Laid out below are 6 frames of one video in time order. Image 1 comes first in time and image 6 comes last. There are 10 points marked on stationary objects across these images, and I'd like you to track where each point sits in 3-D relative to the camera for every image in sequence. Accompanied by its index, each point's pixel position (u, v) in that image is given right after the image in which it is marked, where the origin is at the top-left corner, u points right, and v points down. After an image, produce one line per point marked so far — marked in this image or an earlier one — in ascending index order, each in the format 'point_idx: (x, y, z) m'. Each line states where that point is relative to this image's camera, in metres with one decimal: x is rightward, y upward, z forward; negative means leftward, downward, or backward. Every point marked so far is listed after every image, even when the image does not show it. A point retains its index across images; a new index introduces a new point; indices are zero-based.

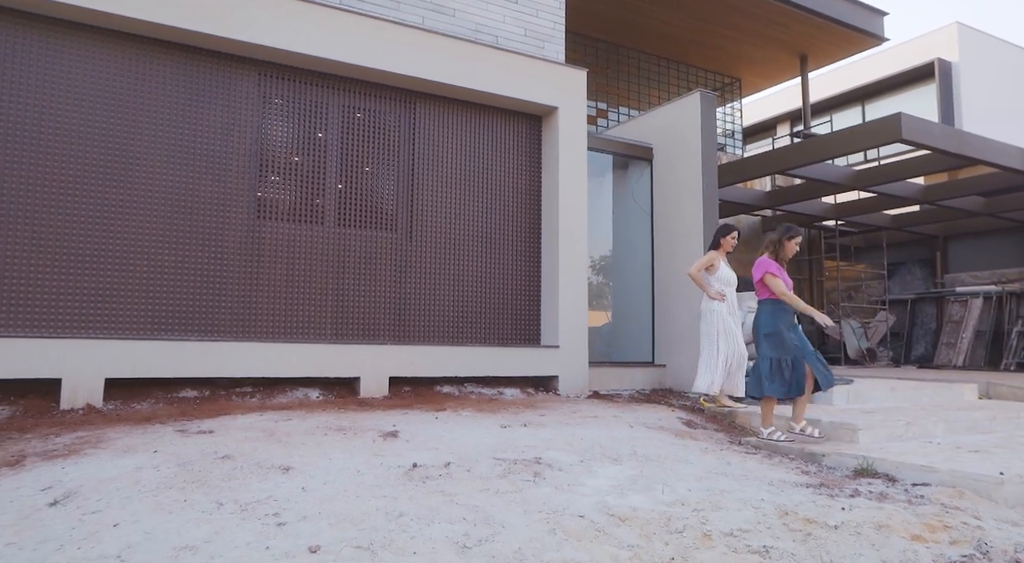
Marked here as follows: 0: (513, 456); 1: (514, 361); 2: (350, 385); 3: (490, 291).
0: (0.0, -1.0, +3.9) m
1: (0.0, -0.8, +6.6) m
2: (-1.4, -0.9, +6.0) m
3: (-0.2, -0.1, +6.9) m
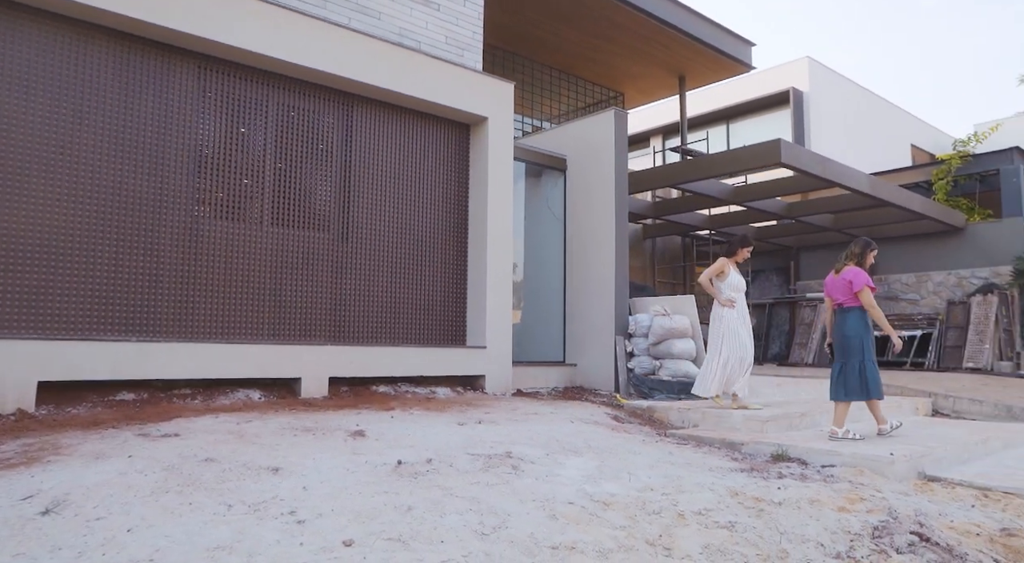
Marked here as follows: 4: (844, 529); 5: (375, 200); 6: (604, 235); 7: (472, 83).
0: (-0.2, -1.0, +4.1) m
1: (-0.7, -0.8, +6.8) m
2: (-1.9, -0.9, +6.0) m
3: (-0.9, -0.1, +7.1) m
4: (+1.5, -1.2, +3.2) m
5: (-1.4, +0.8, +6.8) m
6: (+1.1, +0.5, +8.1) m
7: (-0.4, +2.1, +7.4) m
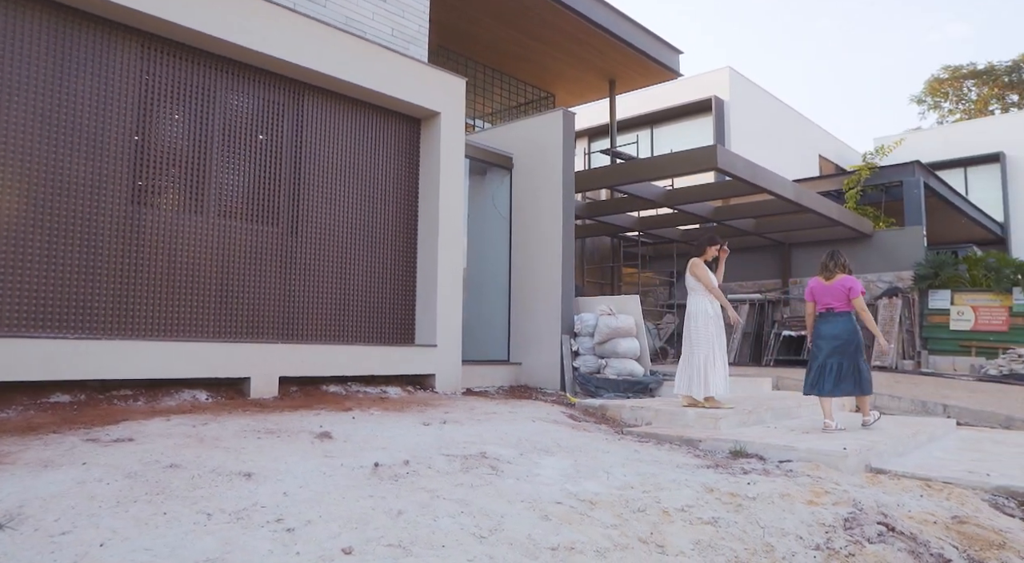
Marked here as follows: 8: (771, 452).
0: (-0.3, -1.0, +4.1) m
1: (-1.1, -0.8, +6.7) m
2: (-2.3, -0.9, +5.7) m
3: (-1.4, -0.1, +6.9) m
4: (+1.5, -1.2, +3.3) m
5: (-1.8, +0.8, +6.6) m
6: (+0.5, +0.6, +8.2) m
7: (-0.9, +2.2, +7.2) m
8: (+1.8, -1.2, +4.6) m
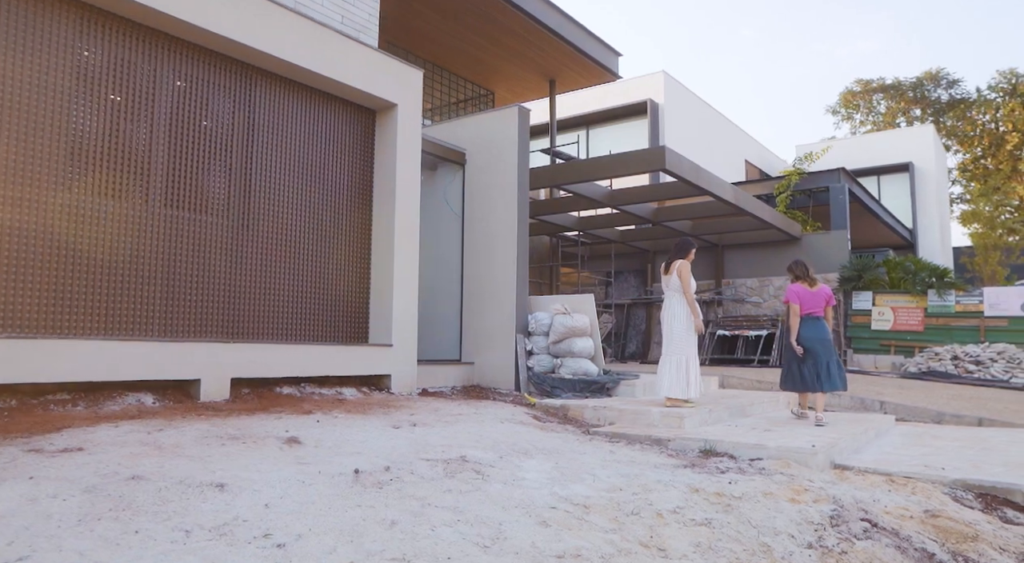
0: (-0.4, -1.0, +3.9) m
1: (-1.5, -0.7, +6.4) m
2: (-2.6, -0.8, +5.3) m
3: (-1.8, -0.1, +6.6) m
4: (+1.5, -1.2, +3.4) m
5: (-2.2, +0.9, +6.3) m
6: (-0.1, +0.6, +8.1) m
7: (-1.3, +2.2, +7.0) m
8: (+1.6, -1.2, +4.7) m
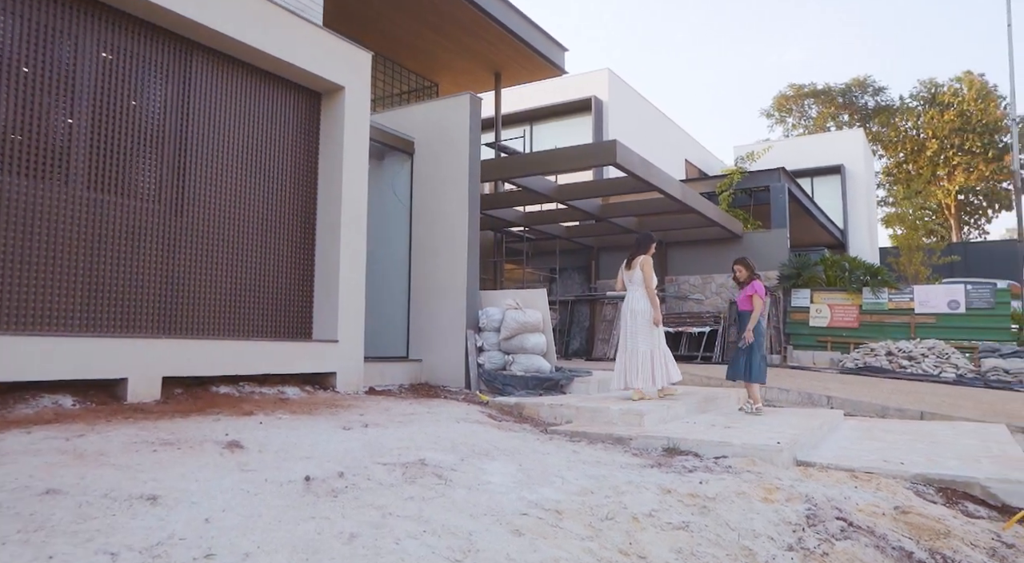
0: (-0.6, -0.9, +3.7) m
1: (-1.9, -0.7, +6.0) m
2: (-2.9, -0.8, +4.8) m
3: (-2.3, 0.0, +6.2) m
4: (+1.3, -1.1, +3.3) m
5: (-2.5, +1.0, +5.8) m
6: (-0.6, +0.6, +7.8) m
7: (-1.8, +2.3, +6.6) m
8: (+1.3, -1.1, +4.6) m
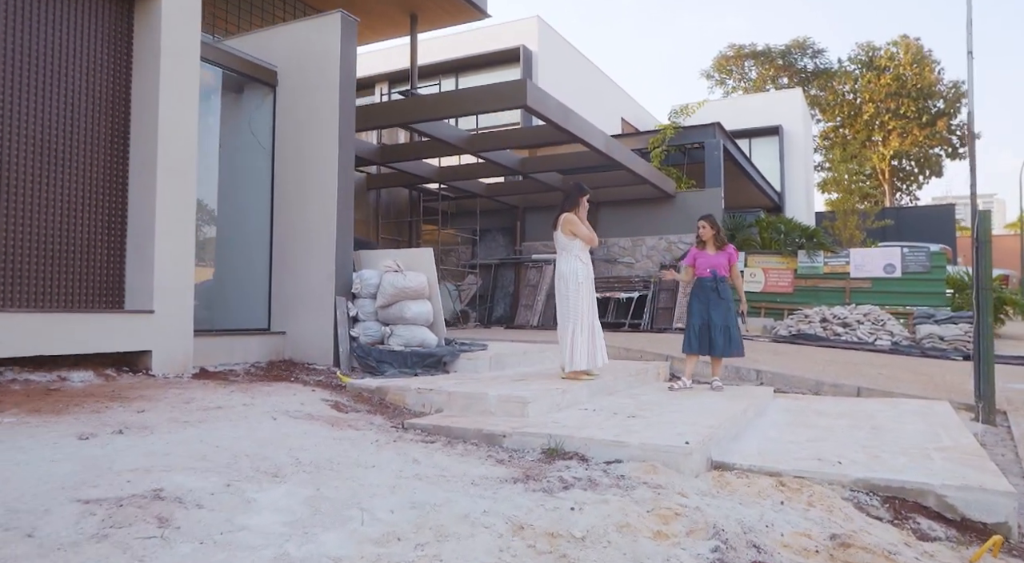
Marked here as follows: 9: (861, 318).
0: (-1.4, -0.7, +2.4) m
1: (-2.9, -0.4, +4.7) m
2: (-3.8, -0.5, +3.4) m
3: (-3.2, +0.3, +4.8) m
4: (+0.5, -1.0, +2.2) m
5: (-3.5, +1.3, +4.4) m
6: (-1.7, +1.0, +6.5) m
7: (-2.8, +2.6, +5.1) m
8: (+0.4, -0.9, +3.5) m
9: (+5.7, -0.6, +11.2) m
